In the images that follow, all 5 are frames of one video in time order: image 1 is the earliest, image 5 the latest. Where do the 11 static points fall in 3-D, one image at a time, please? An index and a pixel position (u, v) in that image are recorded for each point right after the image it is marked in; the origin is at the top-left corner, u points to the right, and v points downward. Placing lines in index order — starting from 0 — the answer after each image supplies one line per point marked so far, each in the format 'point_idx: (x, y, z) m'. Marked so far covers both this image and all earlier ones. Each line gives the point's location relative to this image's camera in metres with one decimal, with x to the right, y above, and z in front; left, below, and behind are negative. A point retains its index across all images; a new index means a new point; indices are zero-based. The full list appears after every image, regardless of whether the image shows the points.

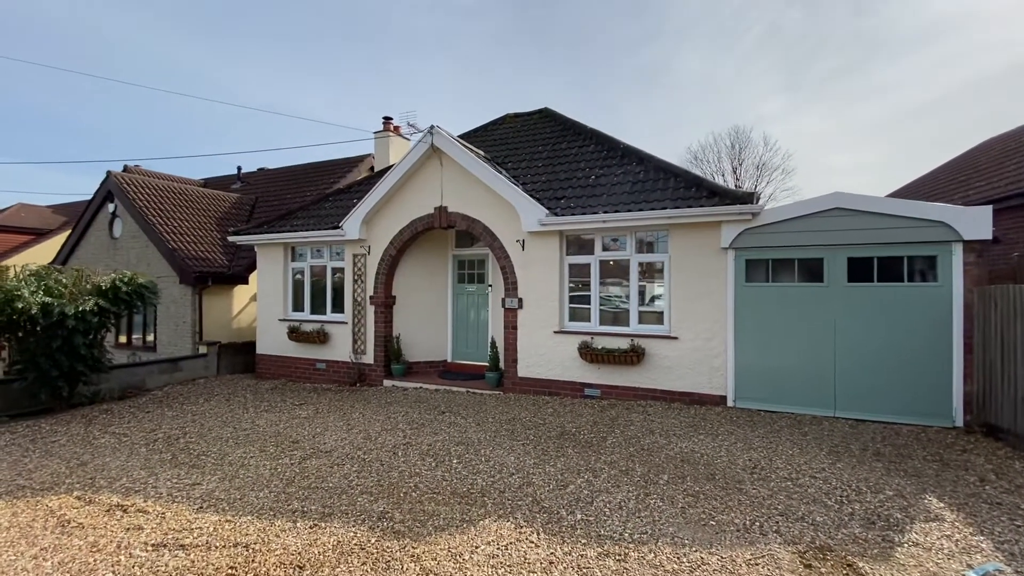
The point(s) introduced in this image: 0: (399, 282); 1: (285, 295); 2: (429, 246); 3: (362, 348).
0: (-2.6, +0.1, +10.7) m
1: (-5.7, -0.2, +11.9) m
2: (-1.9, +1.0, +10.9) m
3: (-3.4, -1.4, +10.7) m
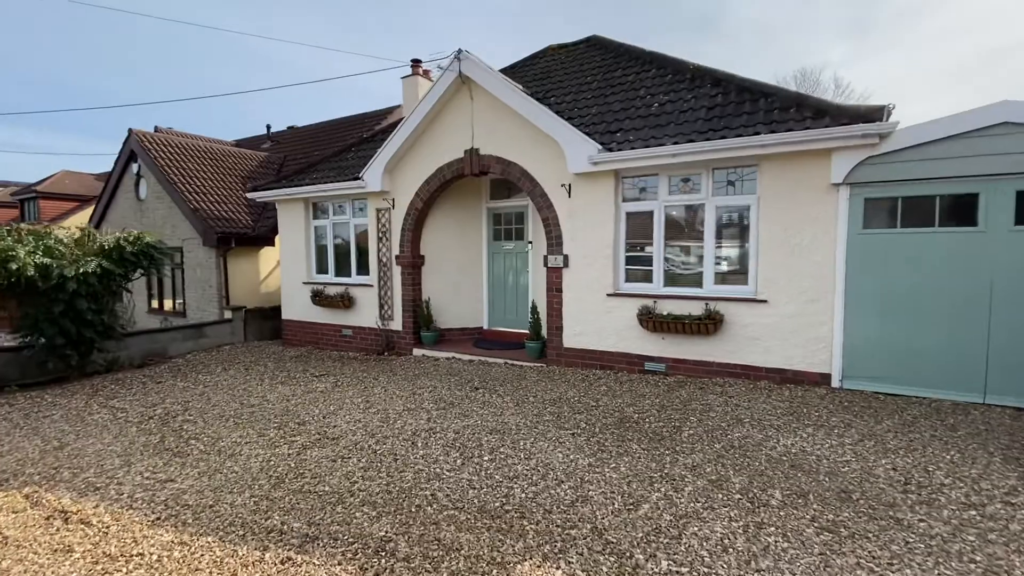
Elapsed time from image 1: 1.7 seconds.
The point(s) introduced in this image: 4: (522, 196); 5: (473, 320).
0: (-1.7, +1.0, +9.4) m
1: (-4.8, +0.7, +11.0) m
2: (-1.0, +1.9, +9.5) m
3: (-2.5, -0.5, +9.6) m
4: (+0.2, +1.8, +9.3) m
5: (-0.8, -0.7, +9.8) m
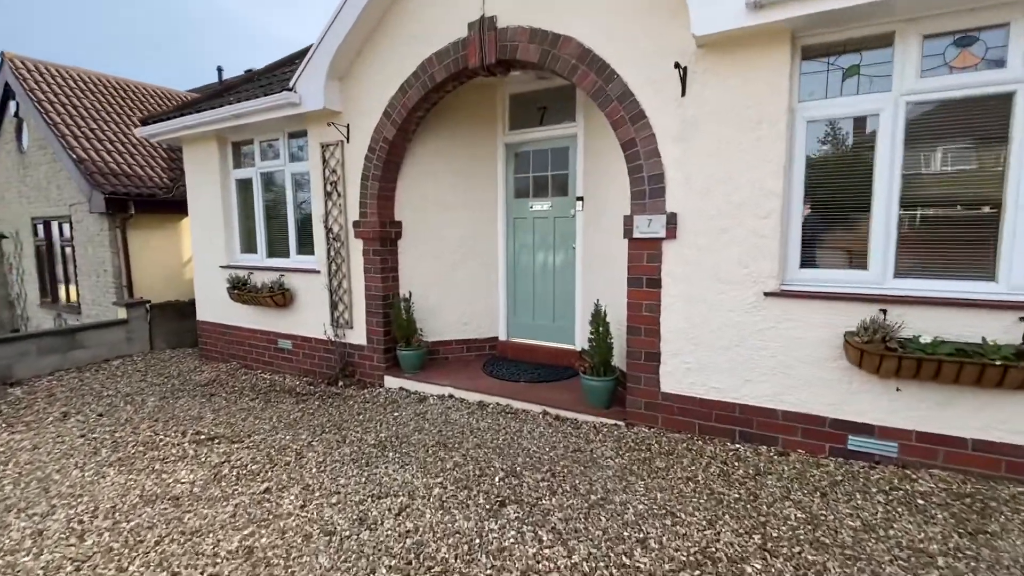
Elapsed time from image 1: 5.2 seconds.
0: (-1.3, +1.1, +5.6) m
1: (-4.3, +0.9, +7.2) m
2: (-0.6, +2.0, +5.7) m
3: (-2.1, -0.4, +5.8) m
4: (+0.6, +2.0, +5.4) m
5: (-0.4, -0.5, +6.1) m
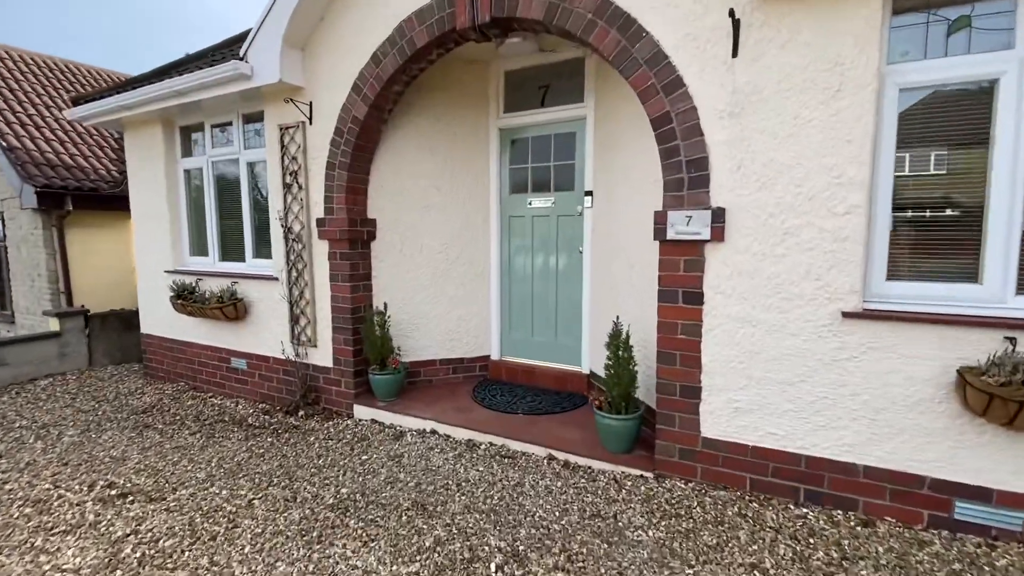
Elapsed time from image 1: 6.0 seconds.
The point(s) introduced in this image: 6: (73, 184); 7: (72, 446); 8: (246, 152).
0: (-1.3, +1.0, +4.7) m
1: (-4.4, +0.8, +6.2) m
2: (-0.6, +1.9, +4.8) m
3: (-2.1, -0.5, +4.9) m
4: (+0.6, +1.9, +4.5) m
5: (-0.4, -0.6, +5.2) m
6: (-7.1, +1.6, +7.6) m
7: (-4.2, -1.5, +4.6) m
8: (-3.1, +1.6, +5.5) m
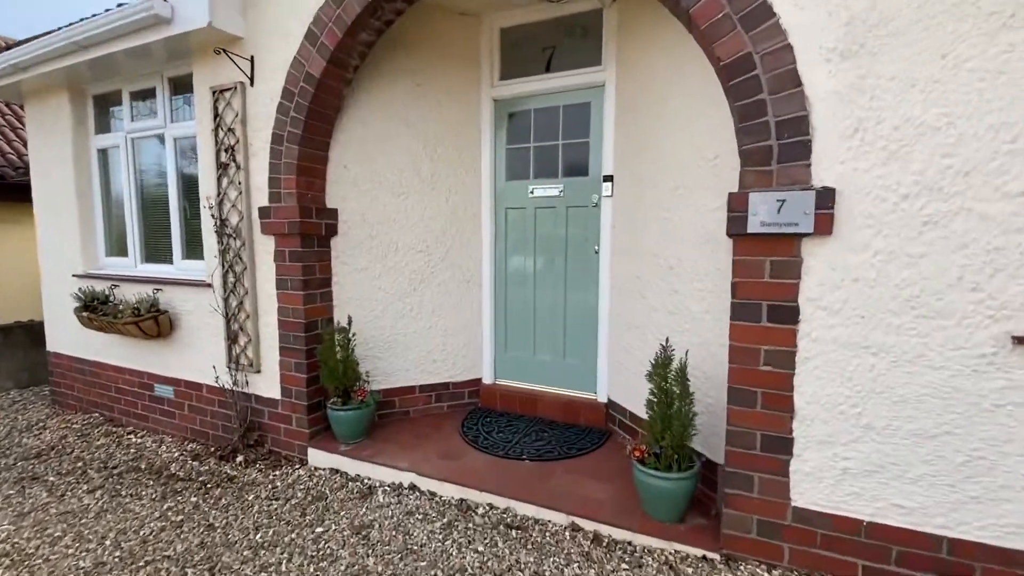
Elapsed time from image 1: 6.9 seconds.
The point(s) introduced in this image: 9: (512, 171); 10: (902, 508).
0: (-1.3, +0.9, +3.7) m
1: (-4.5, +0.7, +5.0) m
2: (-0.6, +1.8, +3.8) m
3: (-2.1, -0.6, +3.8) m
4: (+0.6, +1.8, +3.6) m
5: (-0.5, -0.7, +4.2) m
6: (-7.2, +1.5, +6.3) m
7: (-4.2, -1.6, +3.4) m
8: (-3.1, +1.5, +4.3) m
9: (0.0, +1.0, +4.0) m
10: (+1.8, -1.0, +2.1) m
